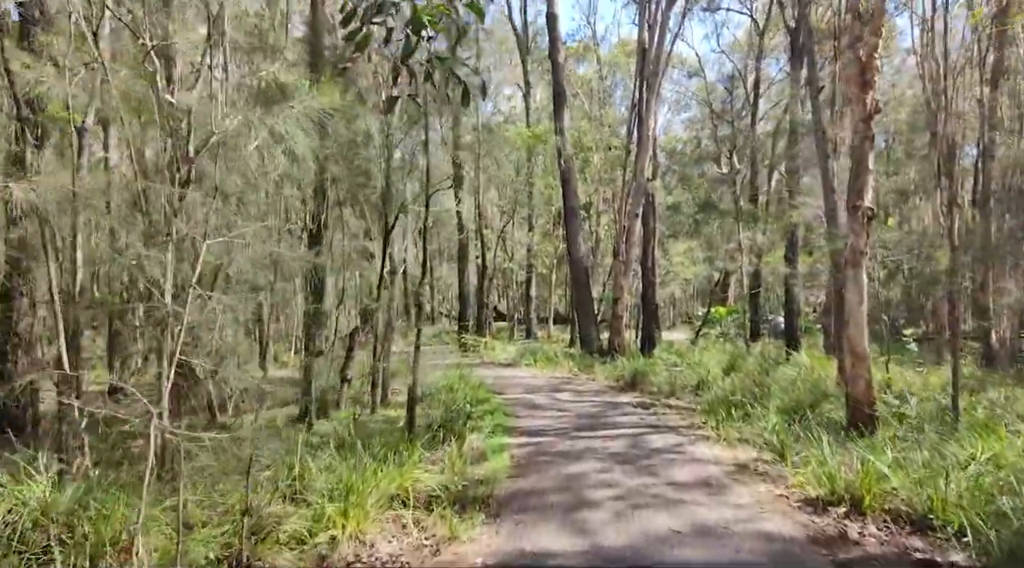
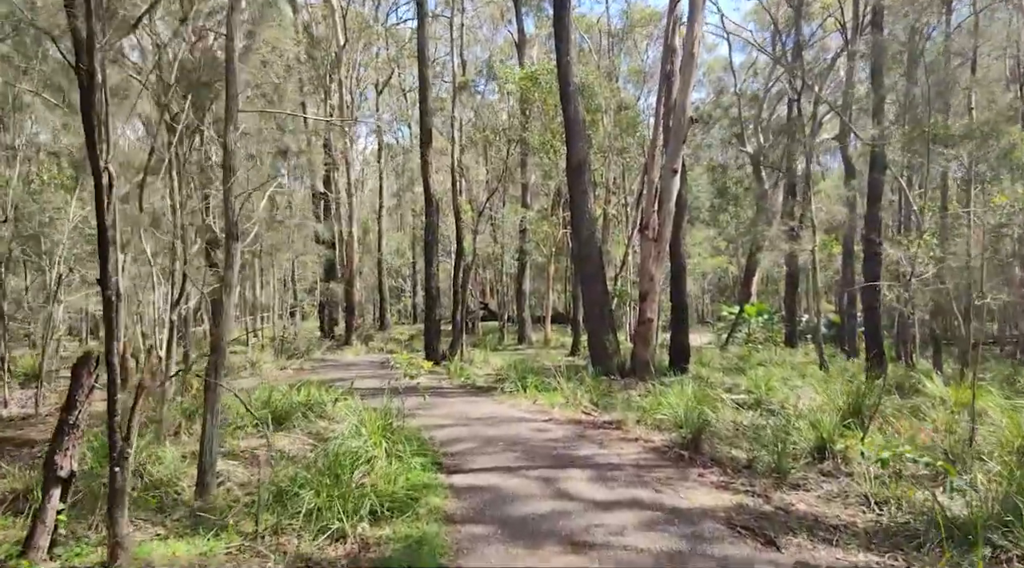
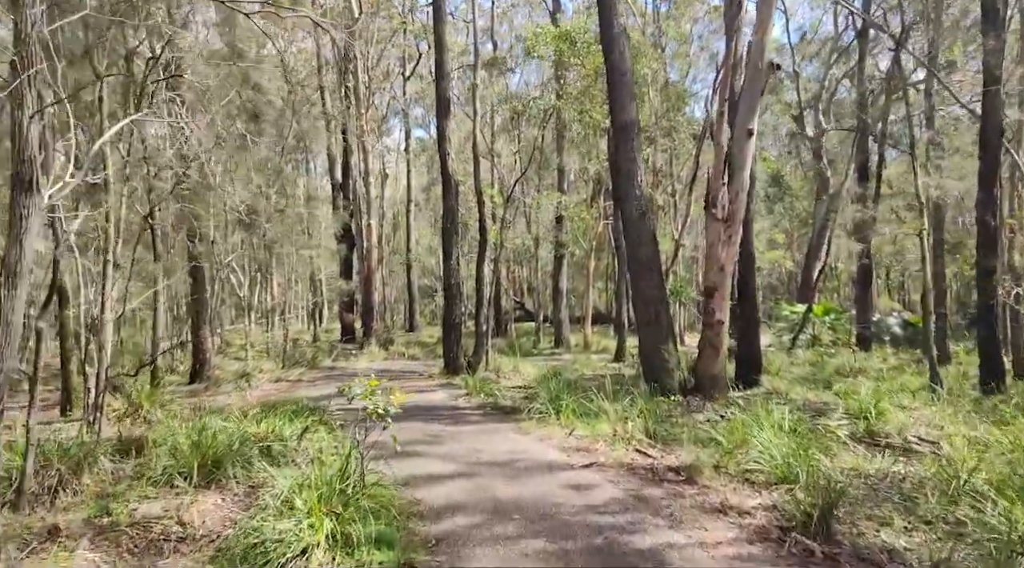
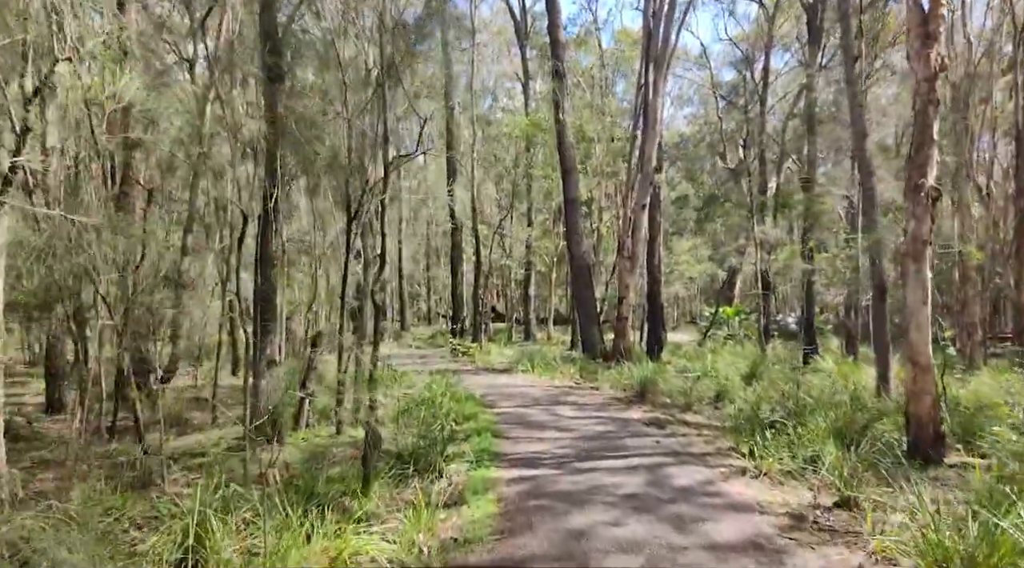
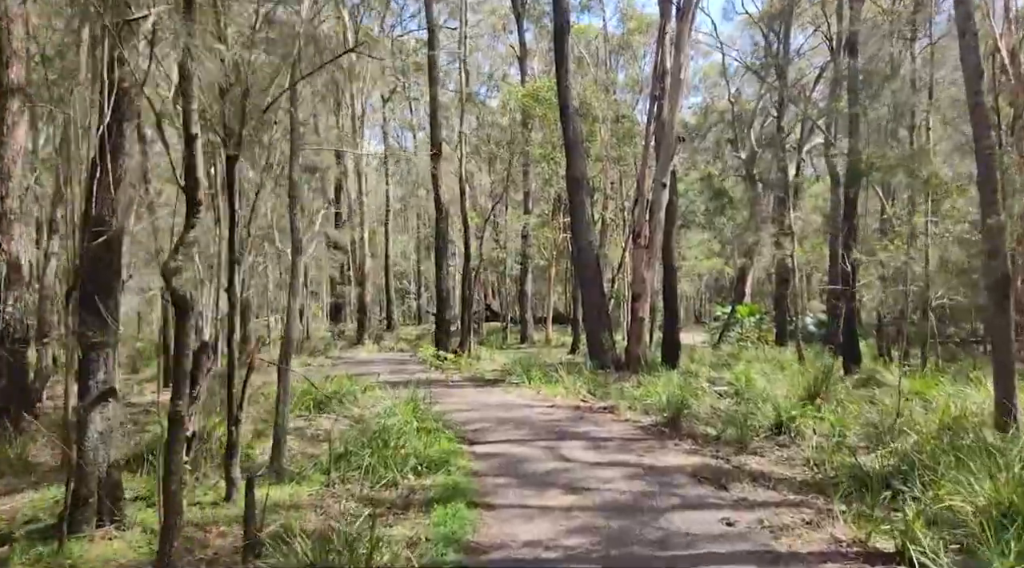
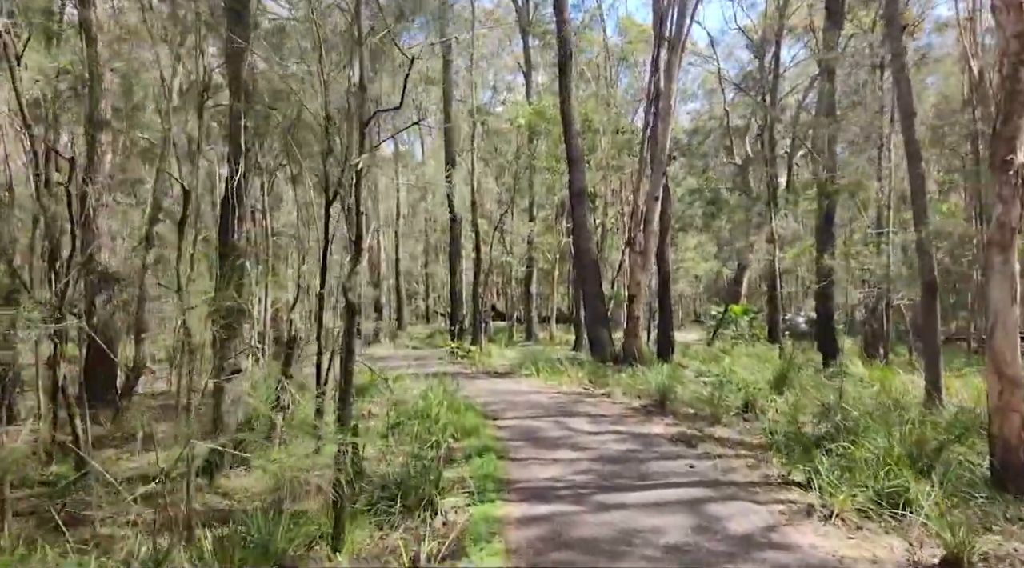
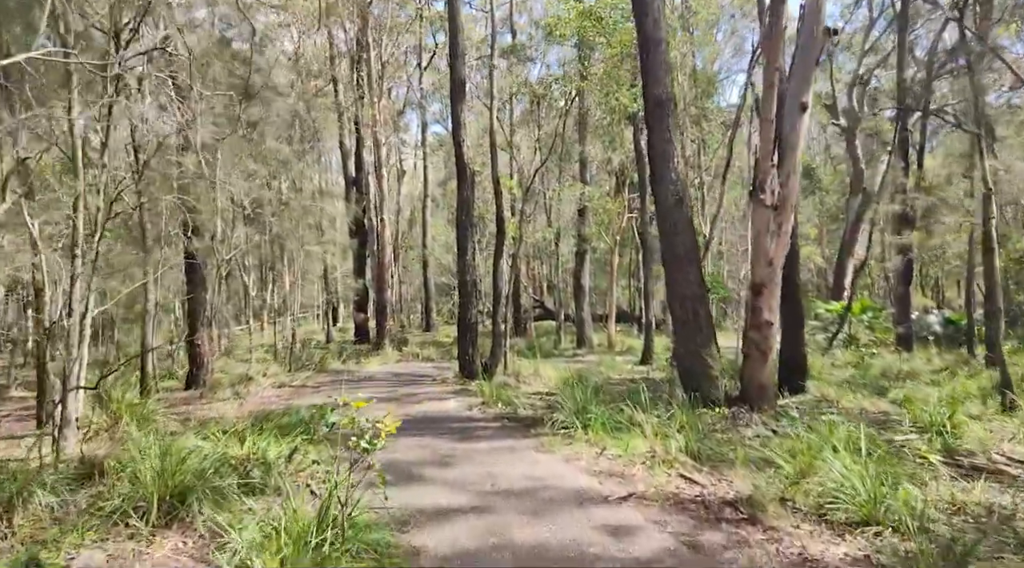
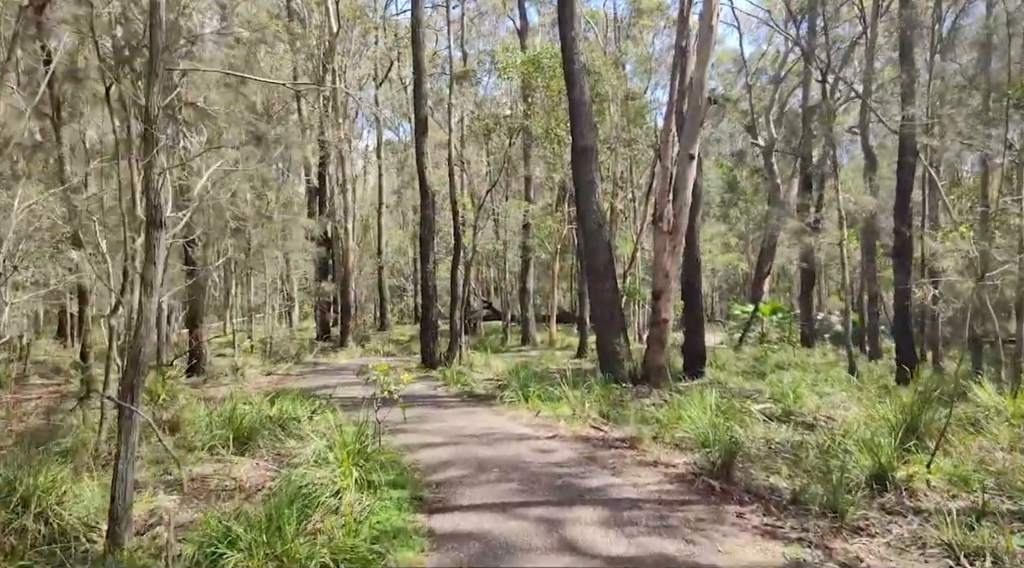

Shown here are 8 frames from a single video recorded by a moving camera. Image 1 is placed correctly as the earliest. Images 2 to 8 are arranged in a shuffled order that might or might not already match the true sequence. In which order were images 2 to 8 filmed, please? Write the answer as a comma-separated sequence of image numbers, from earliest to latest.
4, 6, 5, 2, 8, 3, 7
